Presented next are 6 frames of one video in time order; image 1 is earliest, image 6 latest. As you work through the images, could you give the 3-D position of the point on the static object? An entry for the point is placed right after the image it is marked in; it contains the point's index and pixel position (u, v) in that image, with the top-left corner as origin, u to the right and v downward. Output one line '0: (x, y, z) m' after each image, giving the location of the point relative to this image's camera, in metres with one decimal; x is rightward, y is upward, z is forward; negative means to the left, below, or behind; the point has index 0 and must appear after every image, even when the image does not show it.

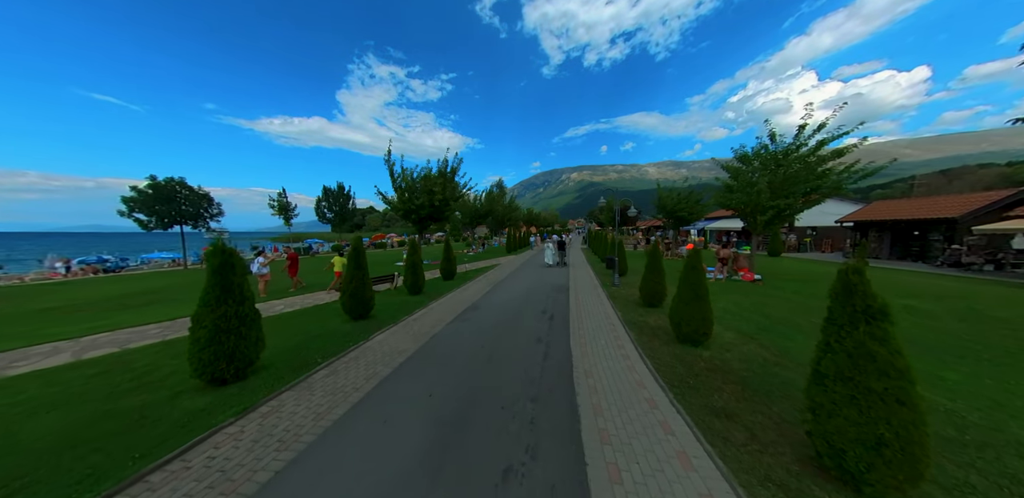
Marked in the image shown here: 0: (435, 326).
0: (-2.0, -2.1, +7.2) m
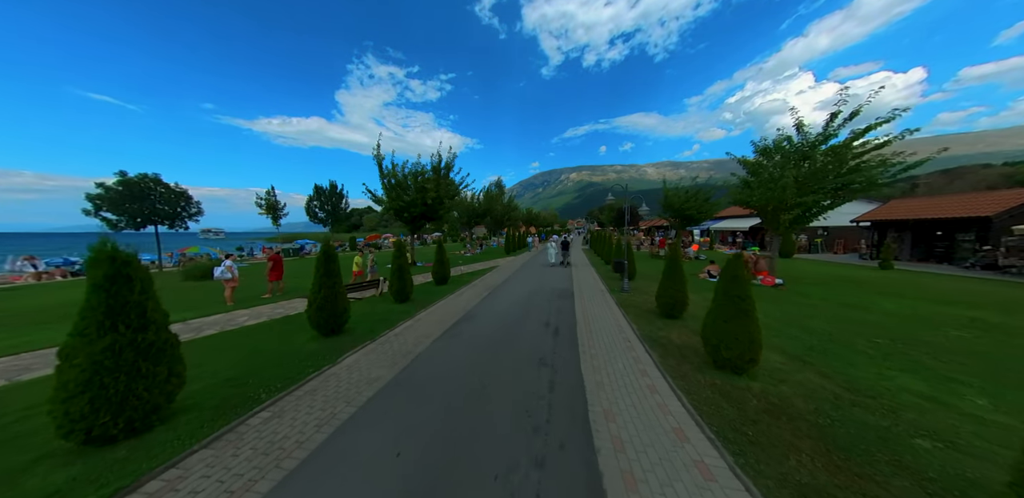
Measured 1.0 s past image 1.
0: (-2.0, -2.1, +6.1) m
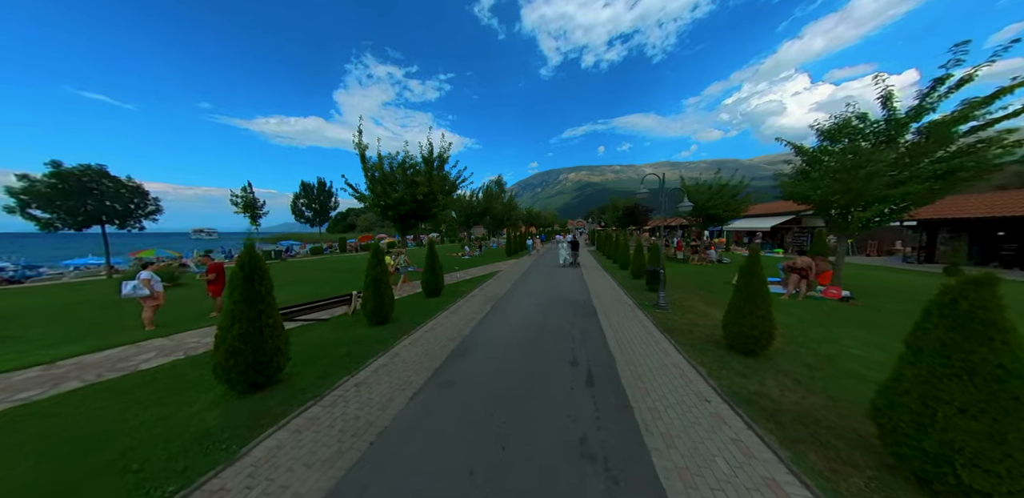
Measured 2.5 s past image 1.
0: (-1.8, -2.3, +4.0) m
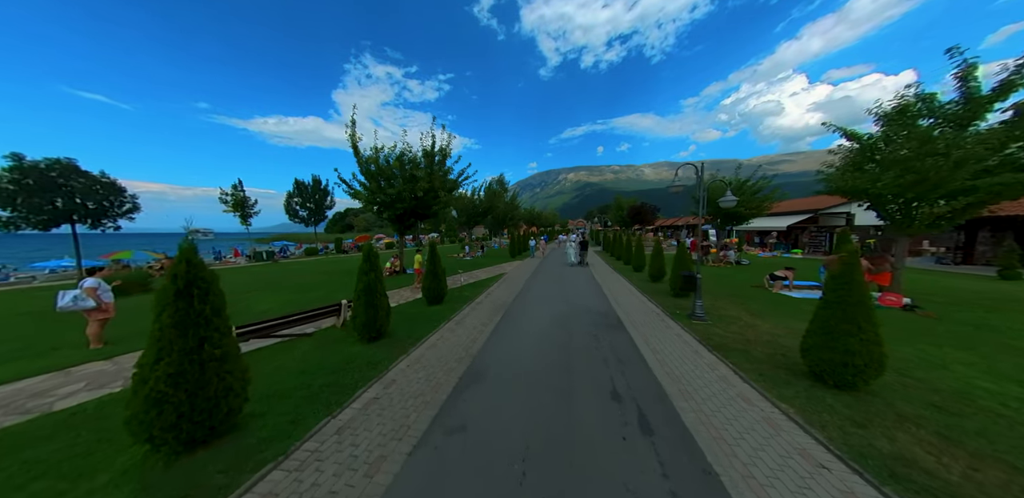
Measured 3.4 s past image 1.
0: (-1.4, -2.3, +2.9) m
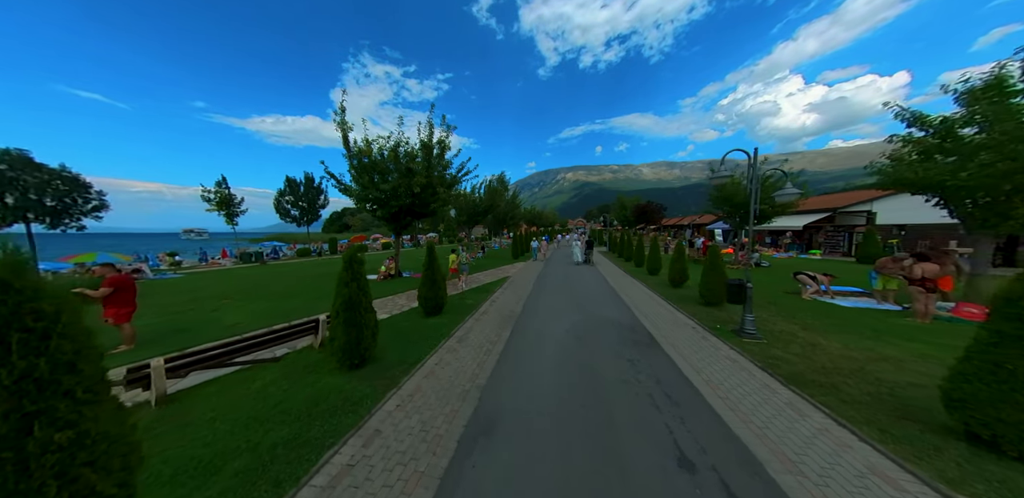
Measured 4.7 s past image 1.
0: (-1.1, -2.4, +1.7) m
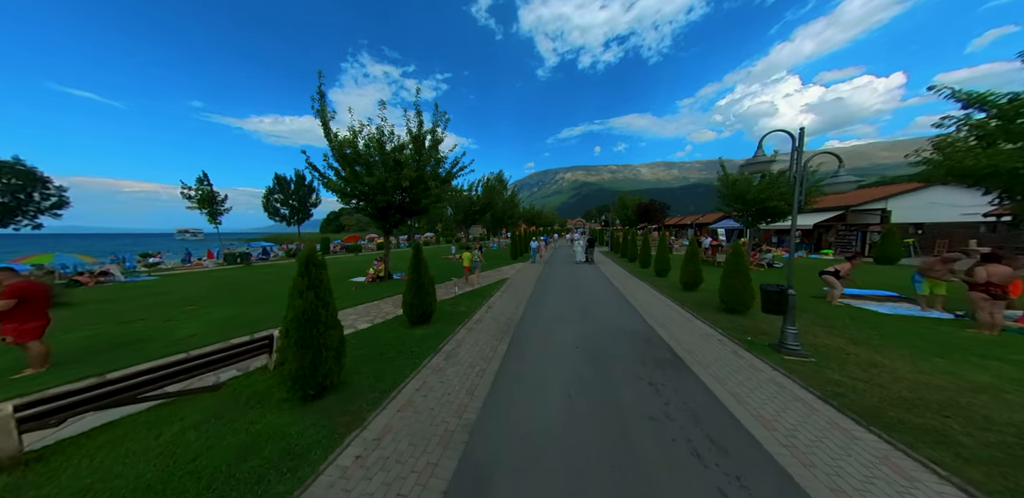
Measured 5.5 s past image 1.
0: (-1.1, -2.4, +0.7) m
